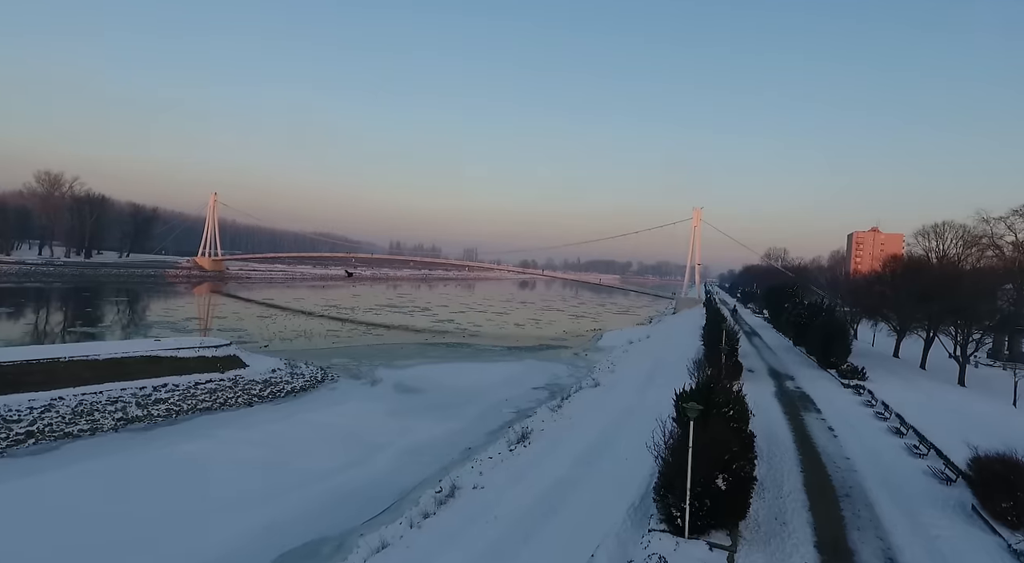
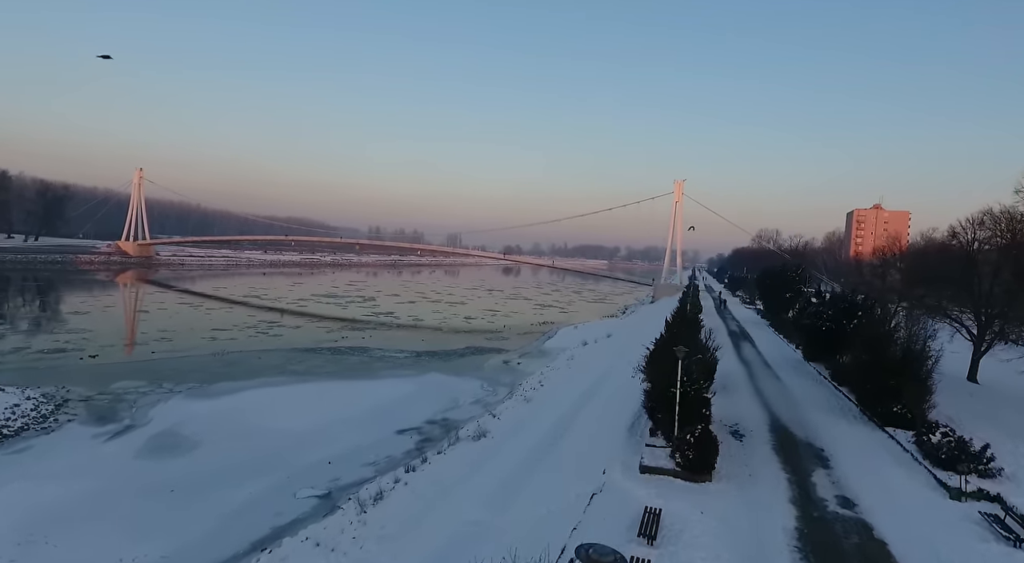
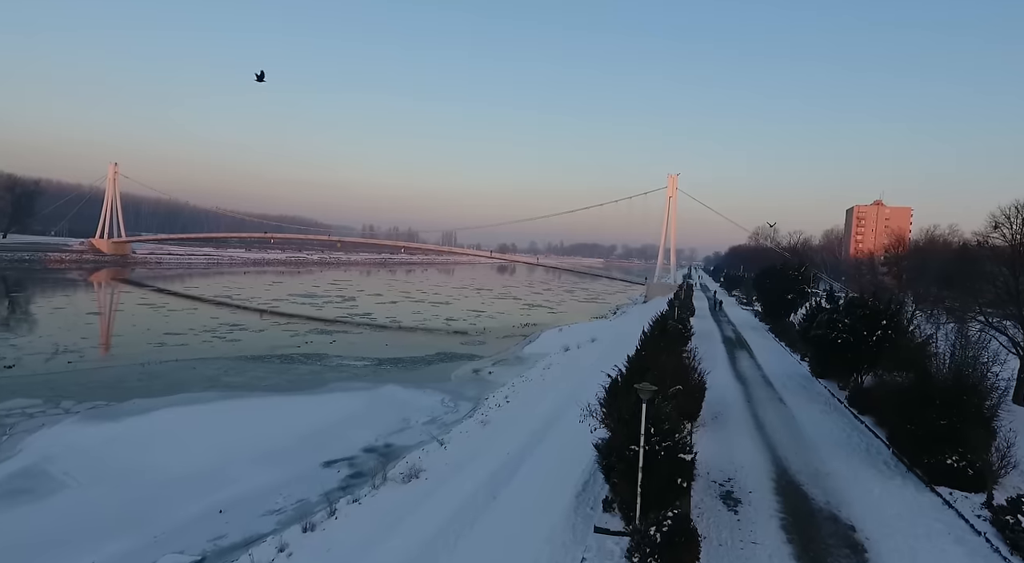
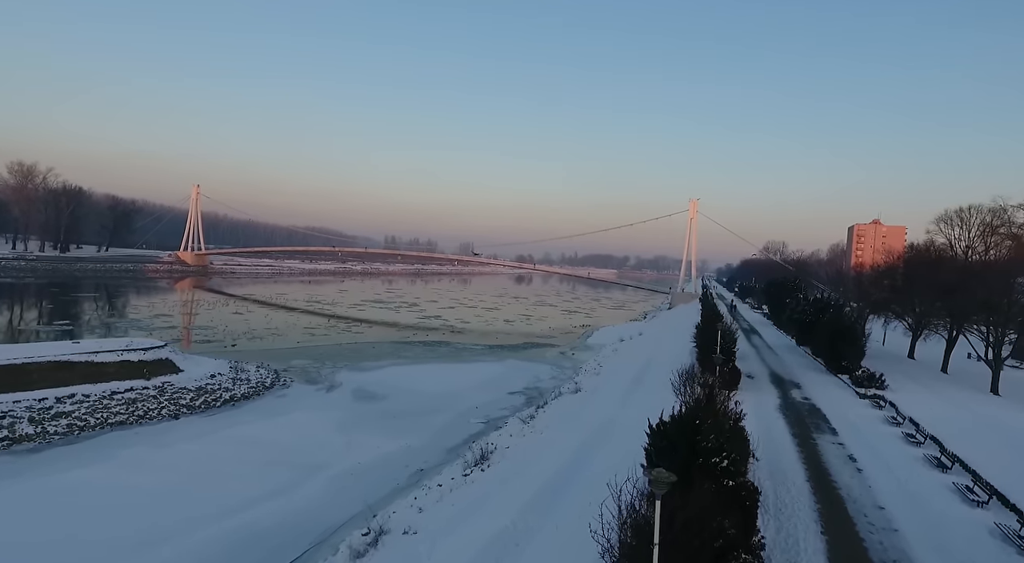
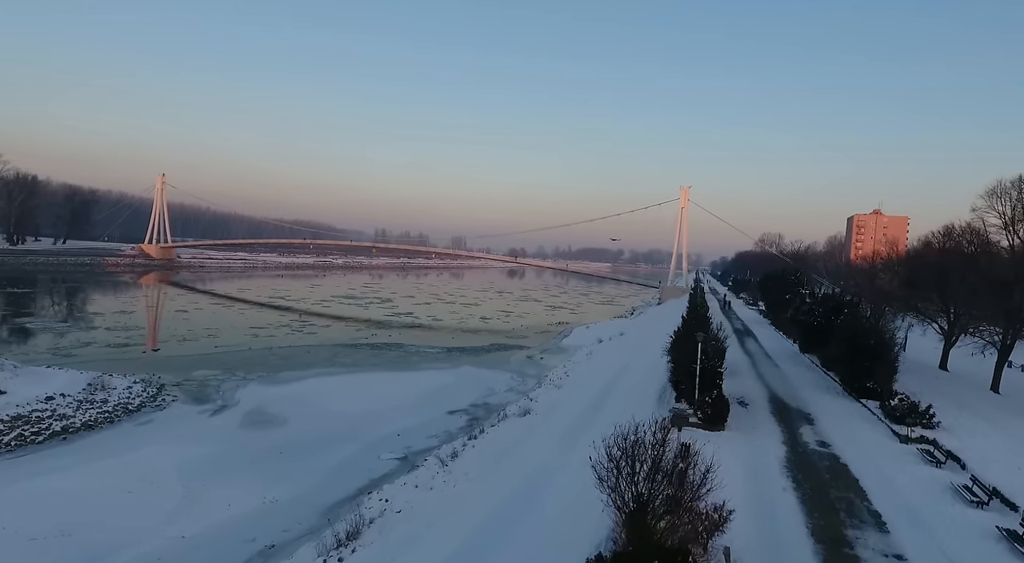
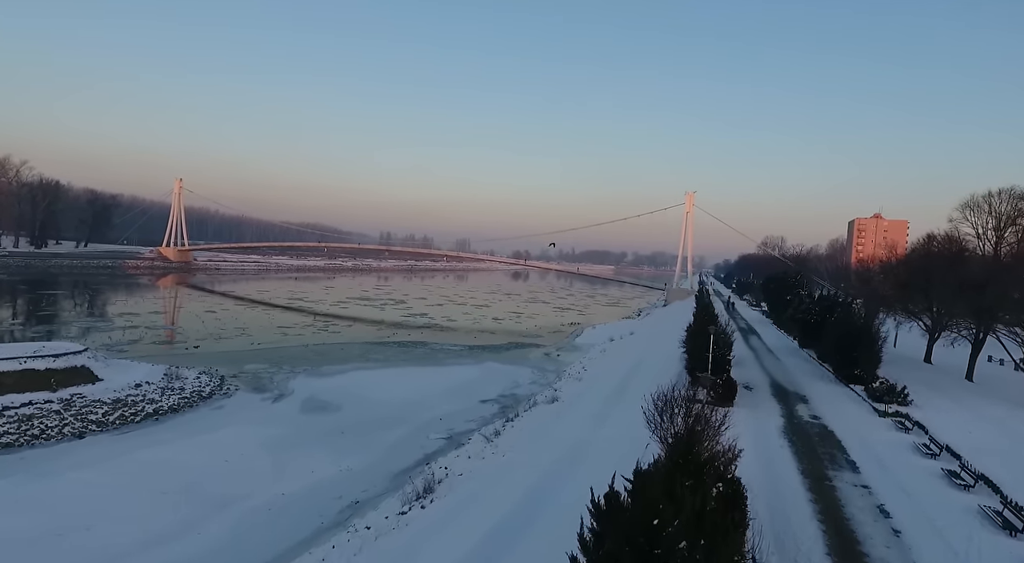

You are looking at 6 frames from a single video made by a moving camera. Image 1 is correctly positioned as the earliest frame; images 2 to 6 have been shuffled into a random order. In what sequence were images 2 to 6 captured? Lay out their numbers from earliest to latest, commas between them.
4, 6, 5, 2, 3
